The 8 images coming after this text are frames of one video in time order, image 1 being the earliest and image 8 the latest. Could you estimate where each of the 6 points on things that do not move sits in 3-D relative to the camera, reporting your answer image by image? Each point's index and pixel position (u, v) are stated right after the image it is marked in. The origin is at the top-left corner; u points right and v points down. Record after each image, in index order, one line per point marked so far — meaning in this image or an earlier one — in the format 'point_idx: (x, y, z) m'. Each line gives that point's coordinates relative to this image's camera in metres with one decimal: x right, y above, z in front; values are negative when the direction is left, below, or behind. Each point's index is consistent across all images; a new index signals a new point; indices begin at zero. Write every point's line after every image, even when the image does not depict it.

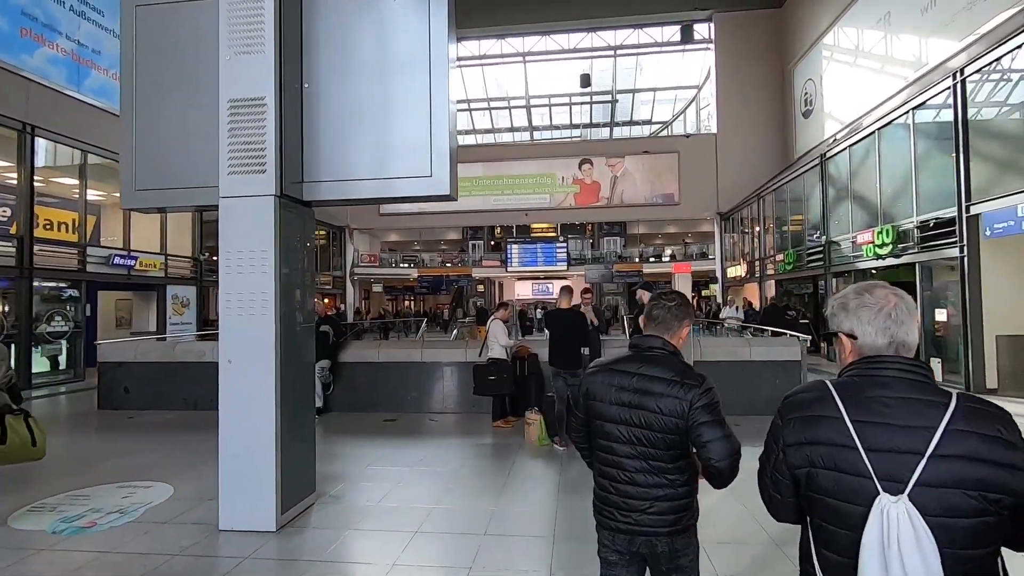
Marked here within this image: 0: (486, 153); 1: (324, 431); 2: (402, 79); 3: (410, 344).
0: (-0.9, +4.6, +18.2) m
1: (-1.8, -1.4, +5.1) m
2: (-0.6, +1.1, +2.9) m
3: (-1.1, -0.6, +5.9) m
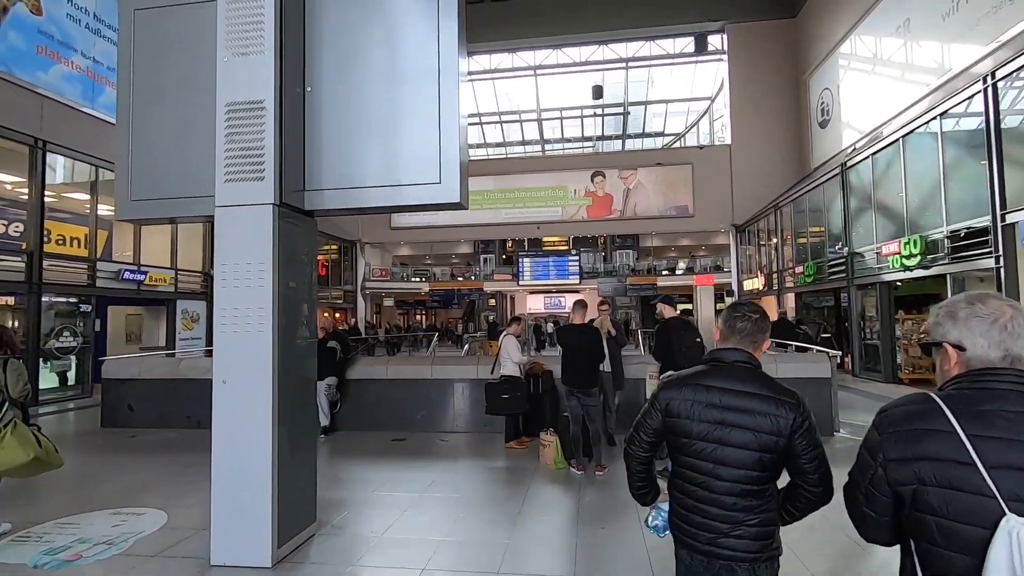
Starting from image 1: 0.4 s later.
0: (-0.5, +4.1, +18.2) m
1: (-1.7, -1.5, +4.9) m
2: (-0.5, +1.1, +2.8) m
3: (-1.0, -0.7, +5.6) m
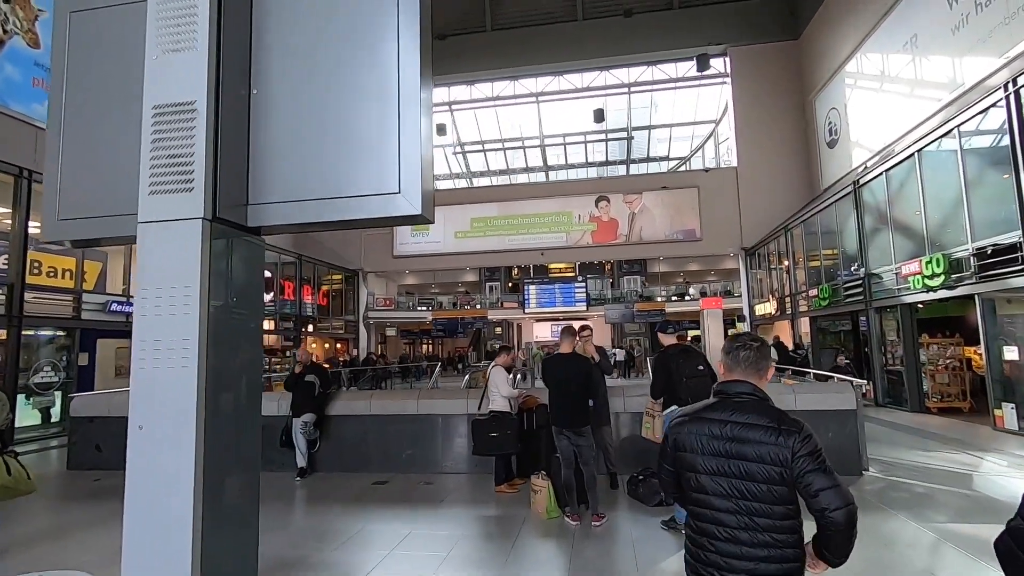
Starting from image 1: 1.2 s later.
0: (-0.4, +3.2, +18.0) m
1: (-1.7, -1.7, +4.5) m
2: (-0.7, +0.9, +2.5) m
3: (-1.0, -1.0, +5.2) m
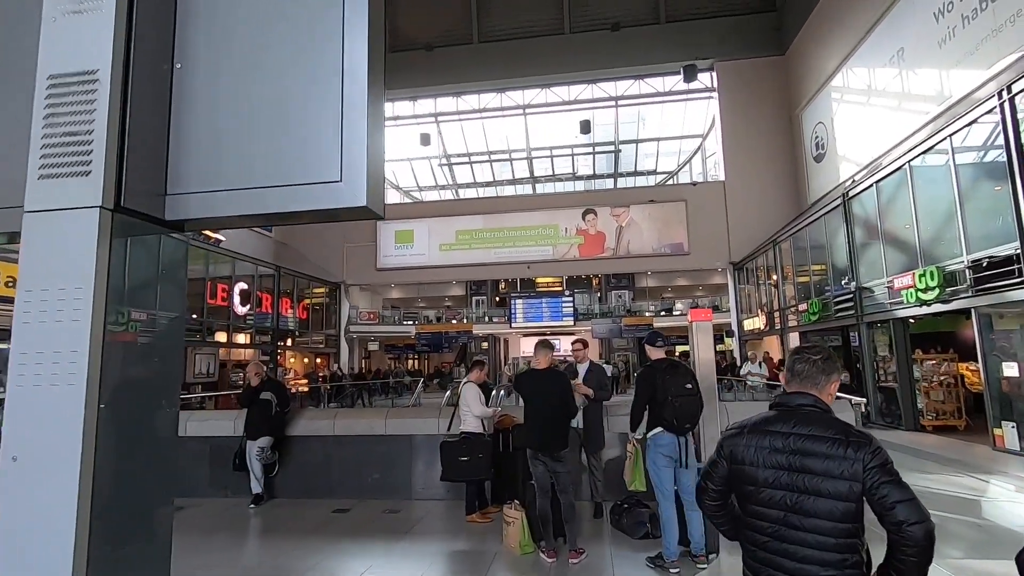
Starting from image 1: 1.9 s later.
0: (-0.8, +2.7, +17.7) m
1: (-1.9, -1.8, +4.1) m
2: (-0.8, +0.9, +2.1) m
3: (-1.2, -1.1, +4.8) m
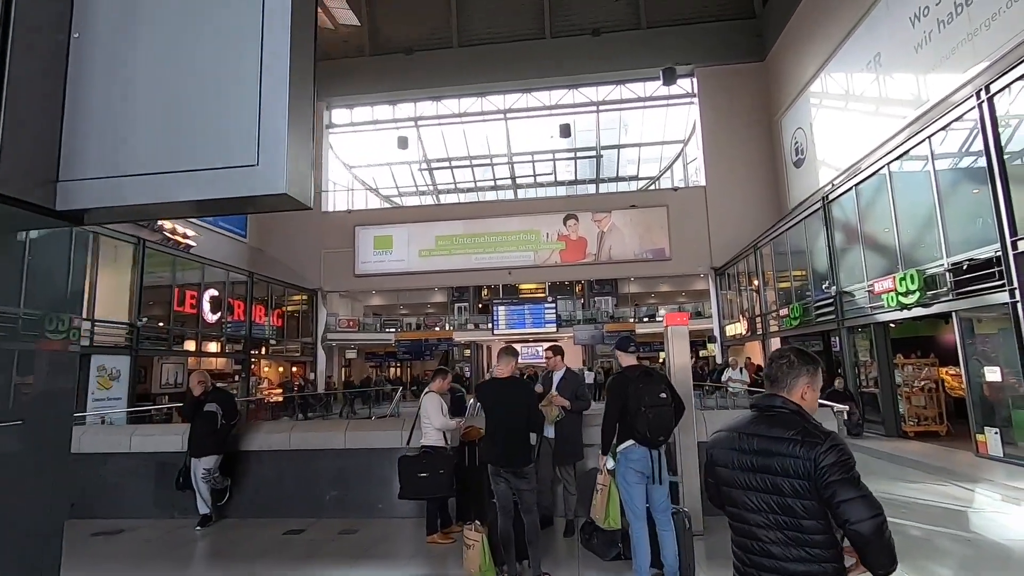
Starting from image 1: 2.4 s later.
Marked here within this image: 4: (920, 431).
0: (-1.4, +2.5, +17.5) m
1: (-2.2, -1.8, +3.7) m
2: (-1.0, +0.9, +1.9) m
3: (-1.5, -1.1, +4.6) m
4: (+6.4, -2.3, +8.5) m
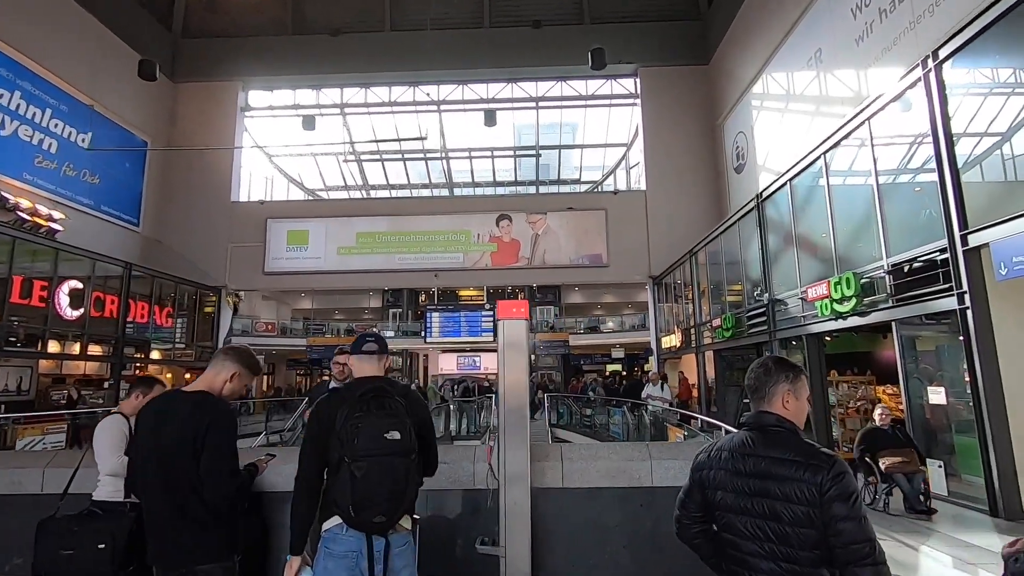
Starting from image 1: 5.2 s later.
0: (-3.5, +2.5, +16.1) m
1: (-3.3, -1.6, +2.3) m
2: (-2.0, +1.1, +0.5) m
3: (-2.7, -1.0, +3.1) m
4: (+4.9, -2.4, +7.7) m
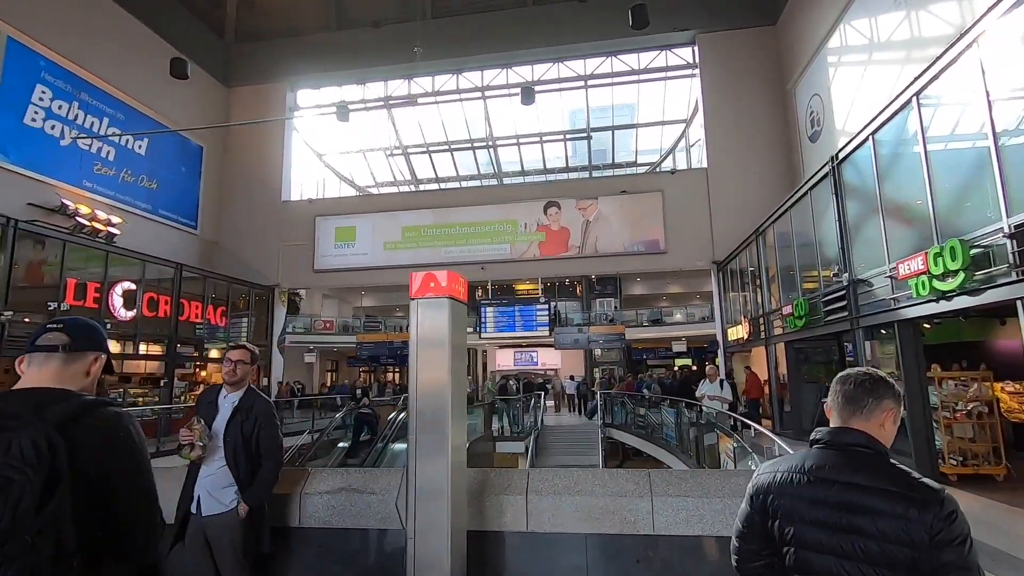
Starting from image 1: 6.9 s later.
0: (-2.1, +2.6, +15.6) m
1: (-3.6, -1.6, +1.9) m
2: (-2.5, +1.2, 0.0) m
3: (-2.9, -0.9, +2.7) m
4: (+5.3, -2.1, +6.3) m
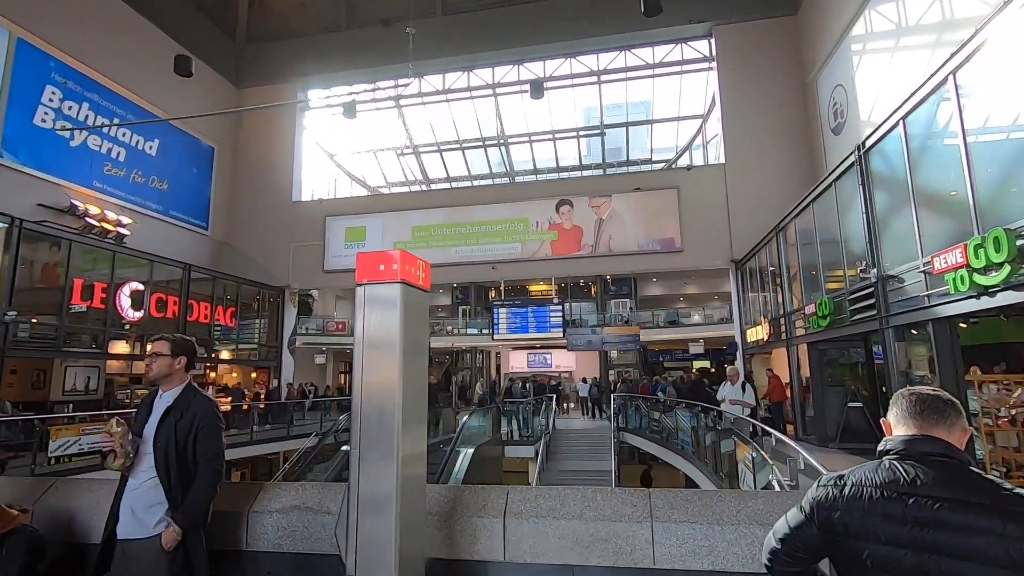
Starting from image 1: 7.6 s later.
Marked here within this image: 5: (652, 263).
0: (-1.8, +2.6, +15.4) m
1: (-3.7, -1.6, +1.7) m
2: (-2.6, +1.2, -0.2) m
3: (-2.9, -0.9, +2.5) m
4: (+5.3, -2.1, +5.8) m
5: (+3.7, +0.6, +14.1) m
